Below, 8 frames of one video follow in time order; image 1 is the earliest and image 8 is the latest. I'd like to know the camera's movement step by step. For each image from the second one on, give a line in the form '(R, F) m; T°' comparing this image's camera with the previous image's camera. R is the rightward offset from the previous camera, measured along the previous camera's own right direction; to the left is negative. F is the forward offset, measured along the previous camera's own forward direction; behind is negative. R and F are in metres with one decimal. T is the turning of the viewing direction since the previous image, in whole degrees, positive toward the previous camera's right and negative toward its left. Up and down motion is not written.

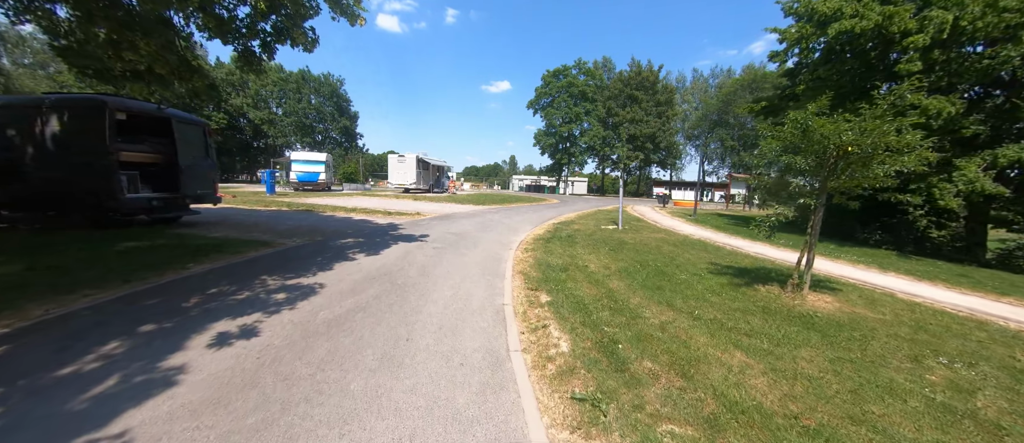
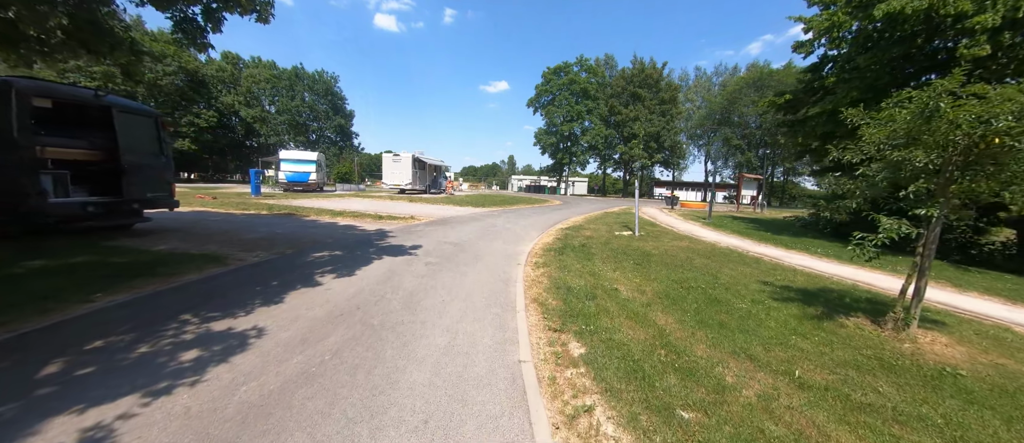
(-0.2, +1.5) m; 0°
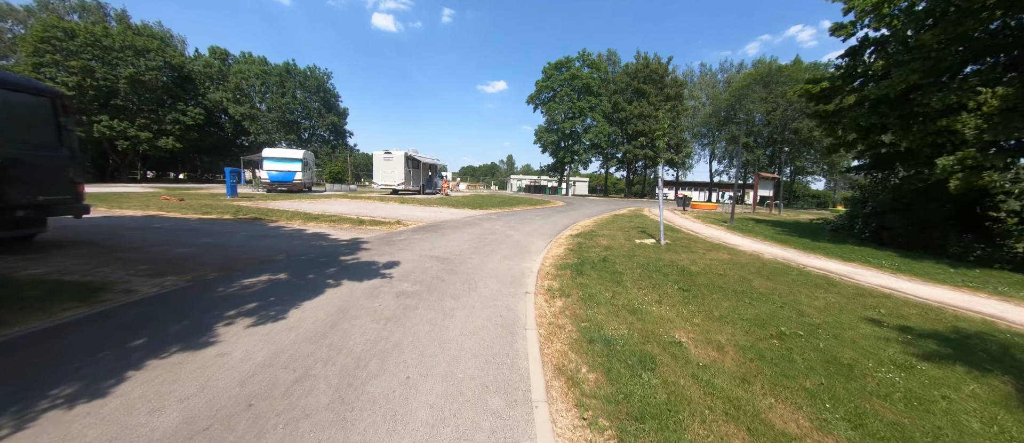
(-0.1, +2.0) m; 0°
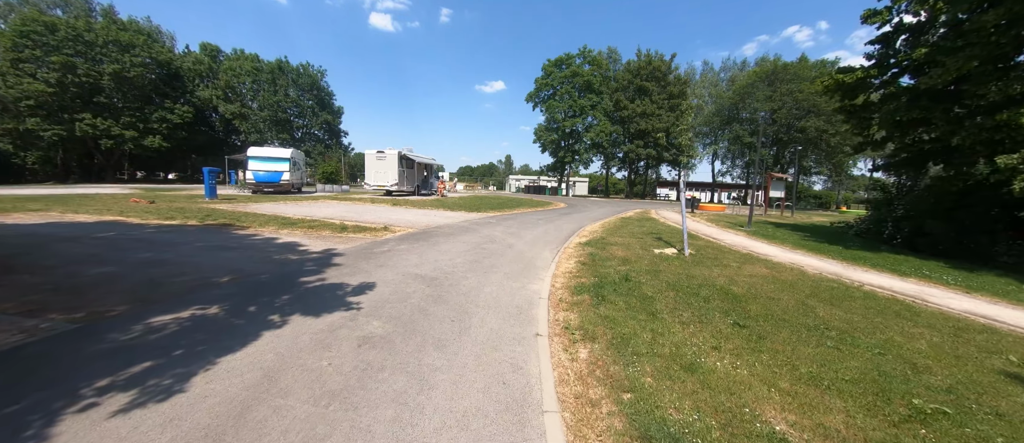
(-0.1, +1.4) m; 0°
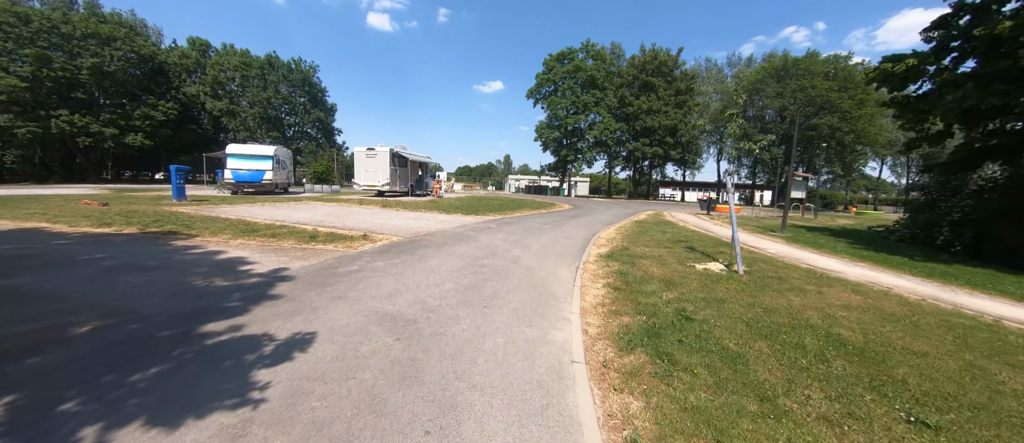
(-0.2, +2.0) m; 0°
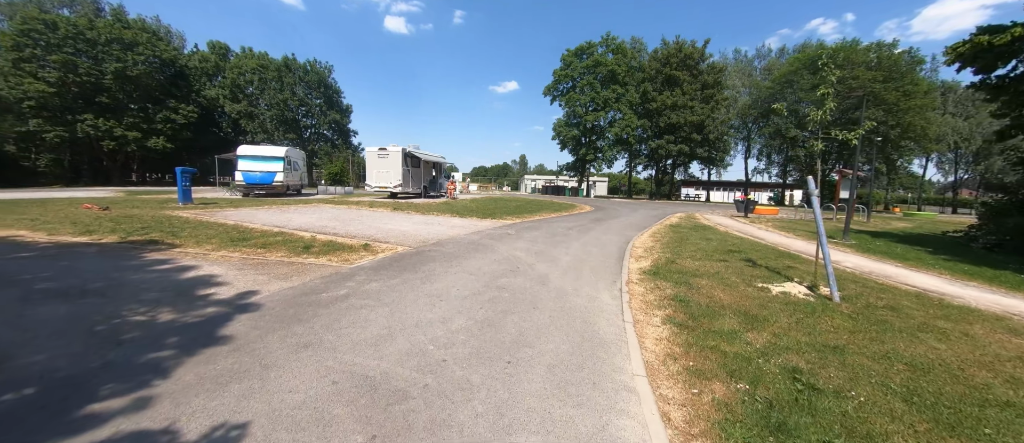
(-0.2, +1.4) m; -3°
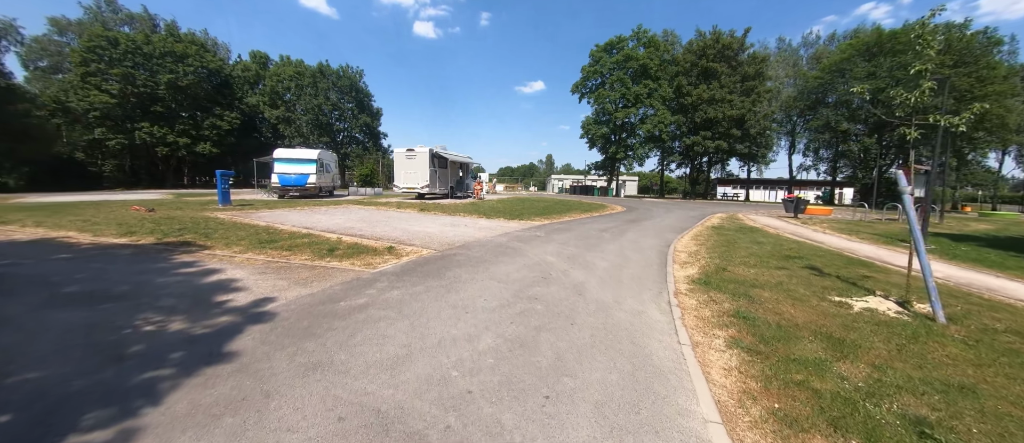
(-0.1, +0.6) m; -4°
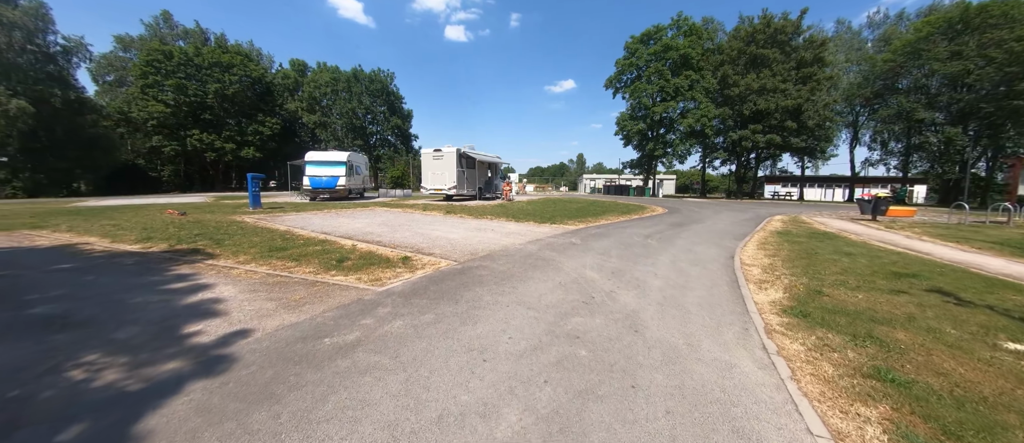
(-0.1, +1.2) m; -5°
